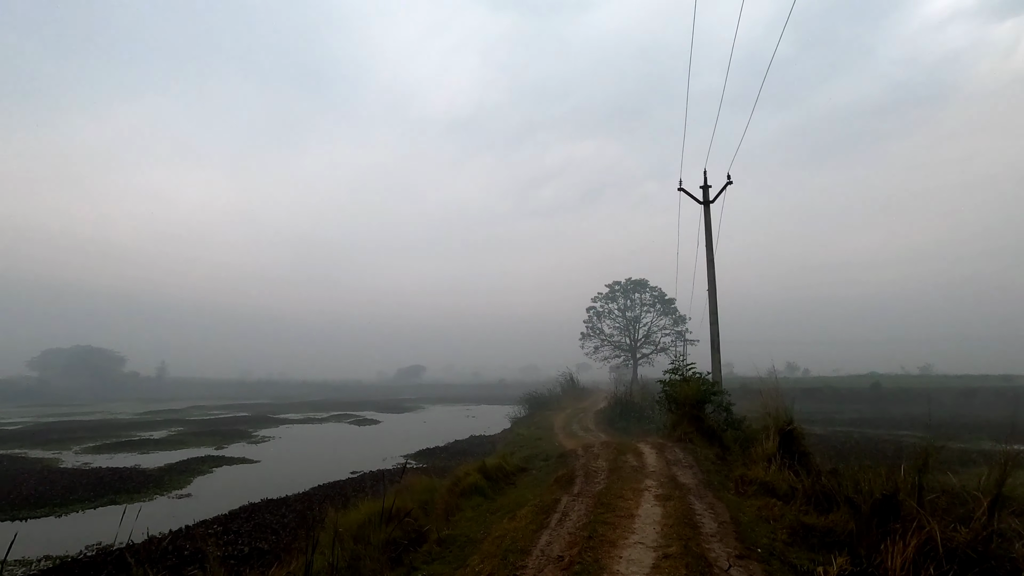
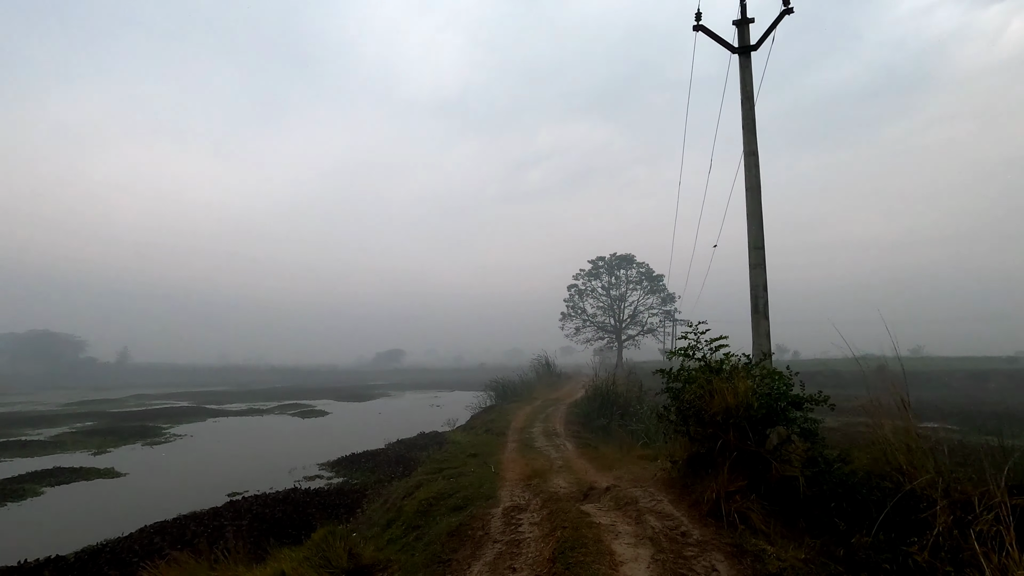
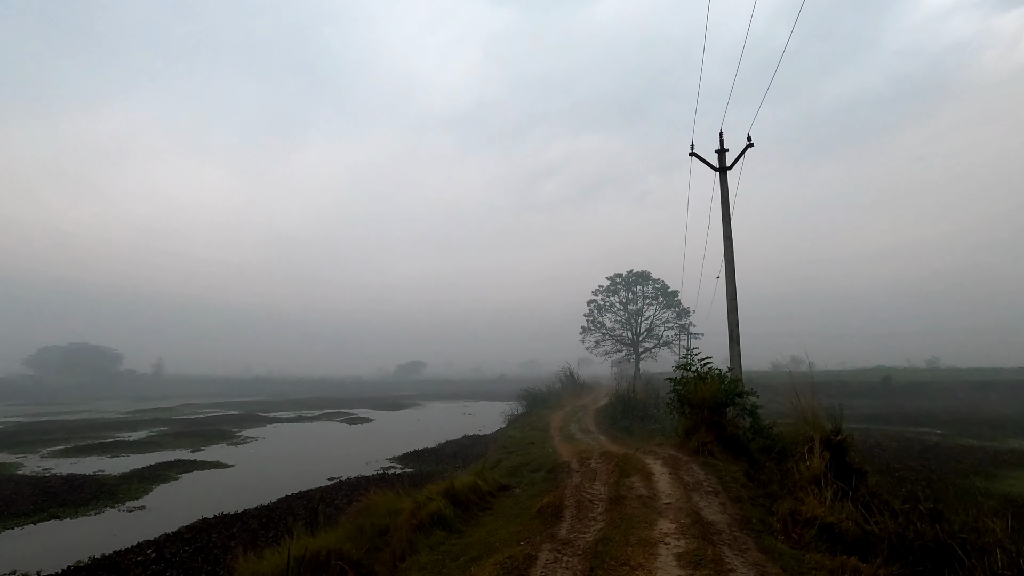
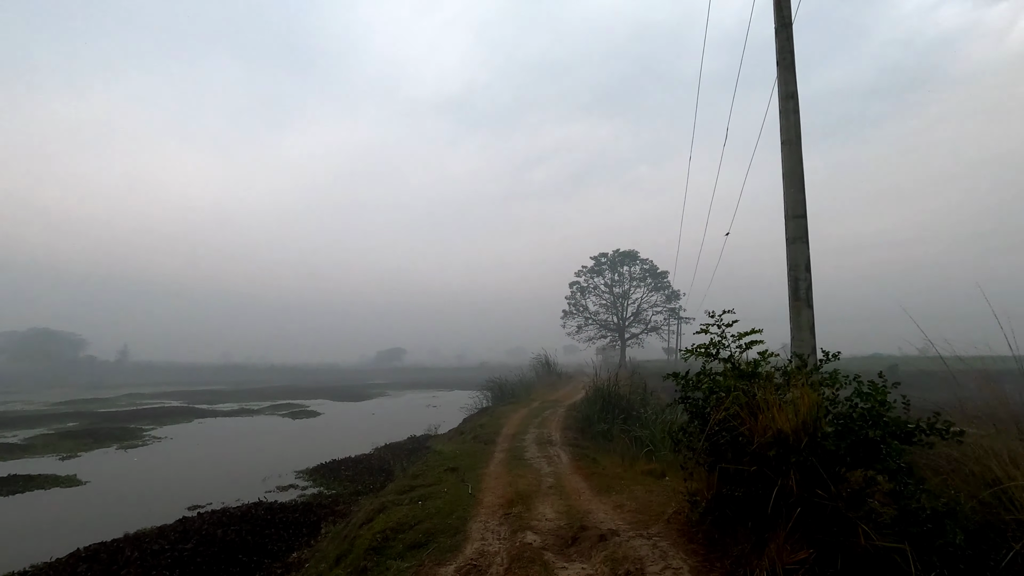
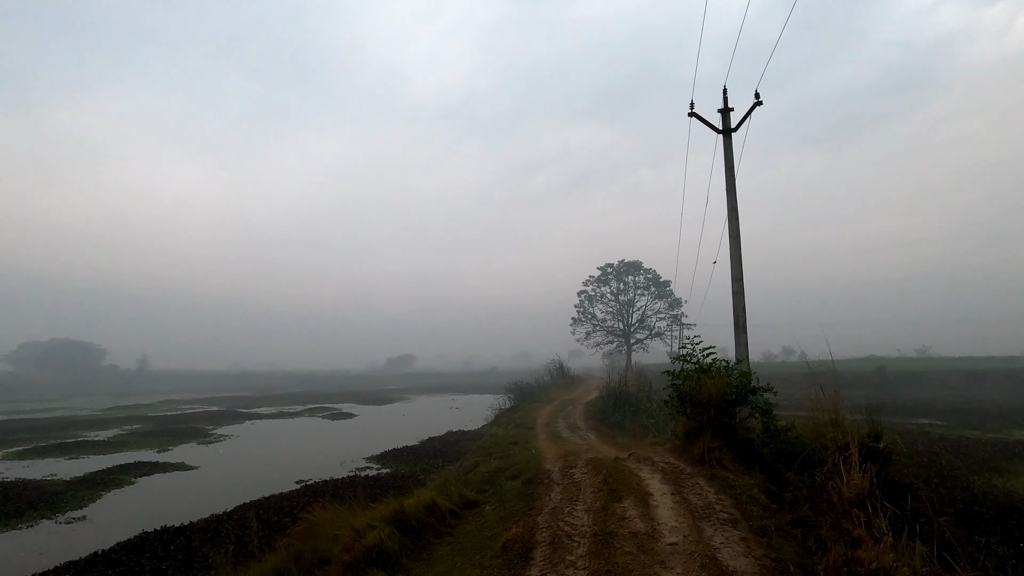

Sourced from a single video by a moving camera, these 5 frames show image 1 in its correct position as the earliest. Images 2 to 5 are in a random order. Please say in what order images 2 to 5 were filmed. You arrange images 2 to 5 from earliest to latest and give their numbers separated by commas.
3, 5, 2, 4
